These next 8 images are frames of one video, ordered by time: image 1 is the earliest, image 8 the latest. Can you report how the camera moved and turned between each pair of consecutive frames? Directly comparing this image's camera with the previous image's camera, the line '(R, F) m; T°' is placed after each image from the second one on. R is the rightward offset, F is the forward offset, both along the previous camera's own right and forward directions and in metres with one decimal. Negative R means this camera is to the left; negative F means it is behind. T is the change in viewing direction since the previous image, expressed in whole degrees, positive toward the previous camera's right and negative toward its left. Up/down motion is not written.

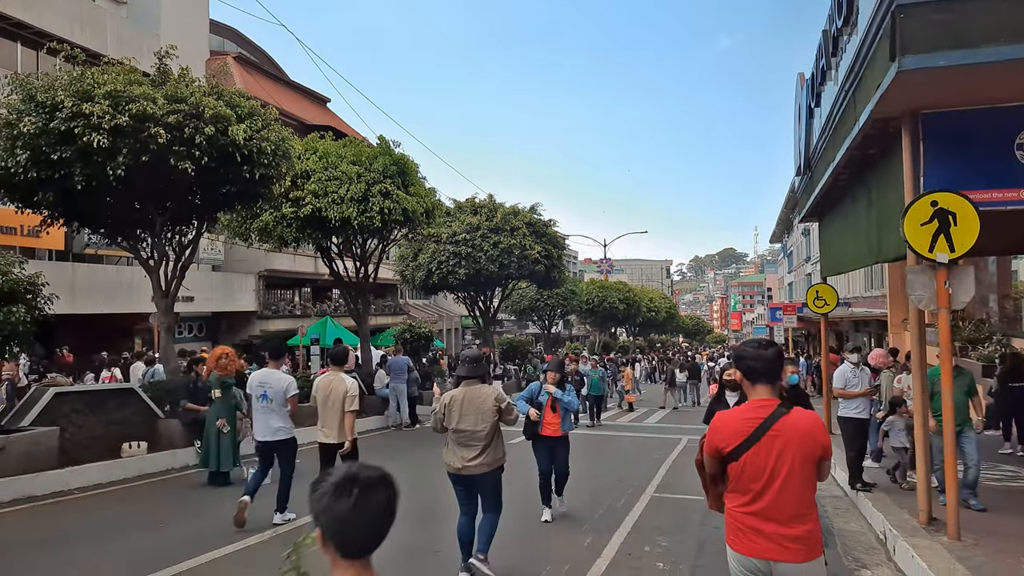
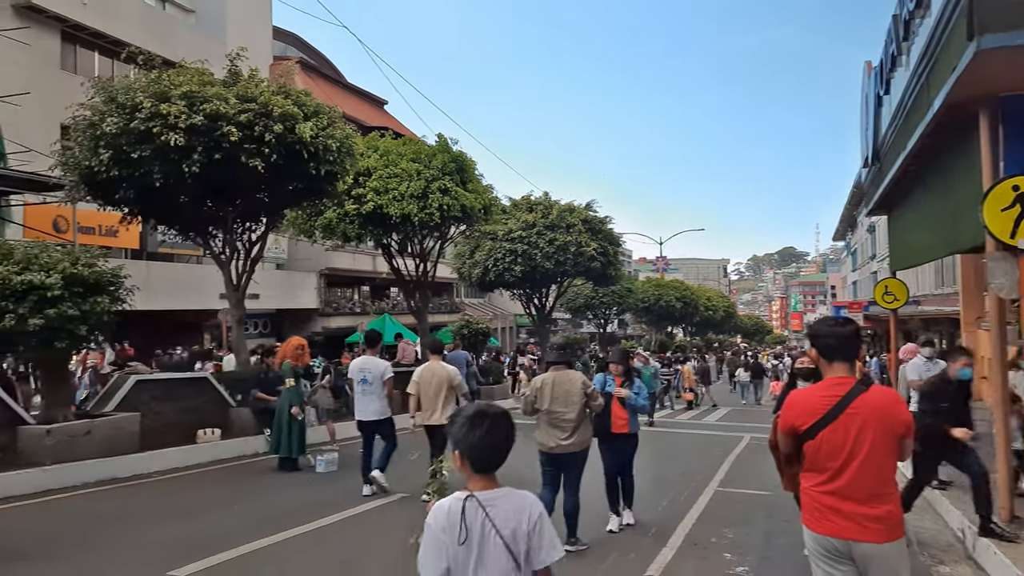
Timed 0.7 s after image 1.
(-0.1, -0.1) m; -4°
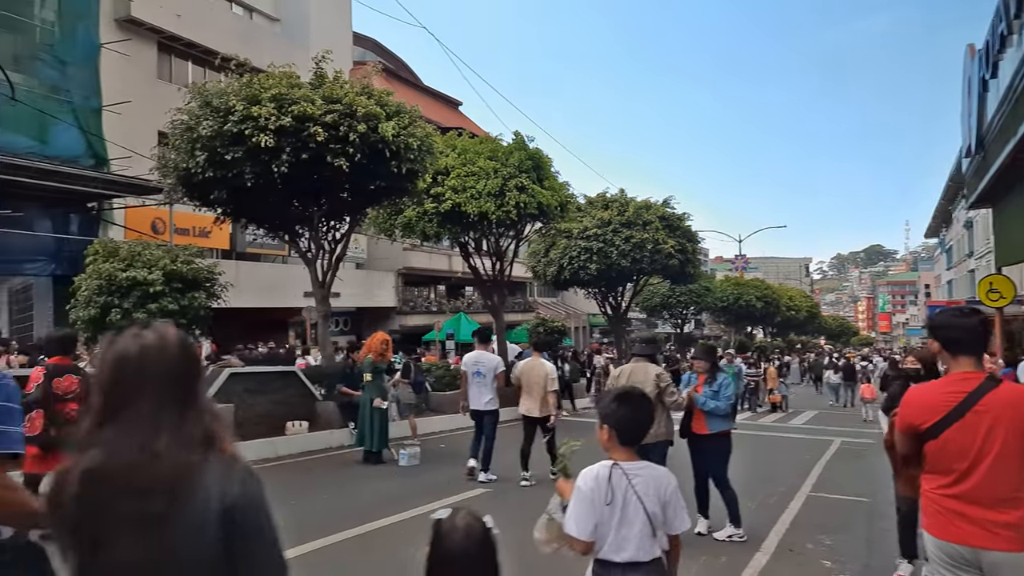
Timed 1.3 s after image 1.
(-0.1, +0.1) m; -6°
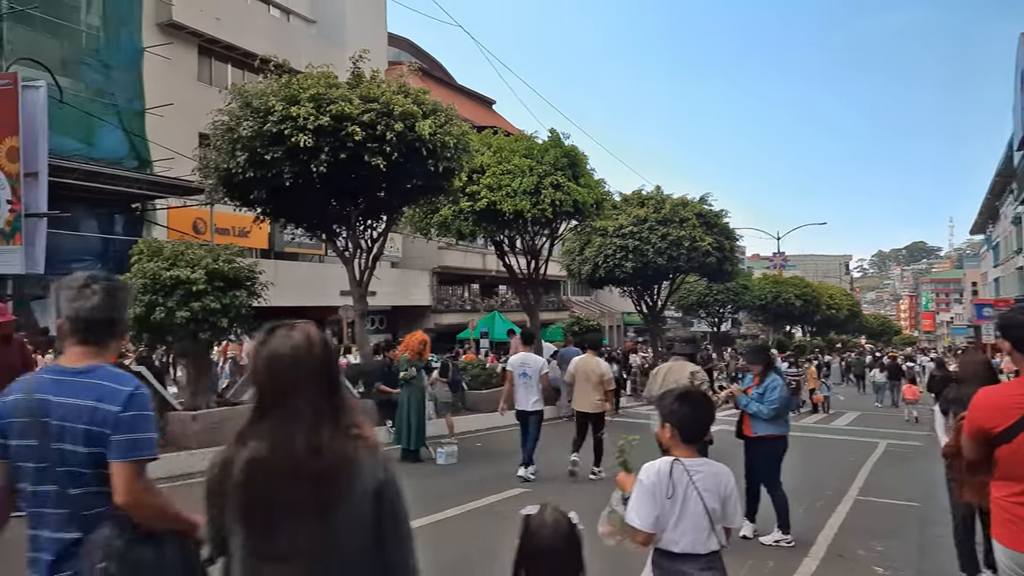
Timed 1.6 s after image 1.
(-0.1, +0.1) m; -3°
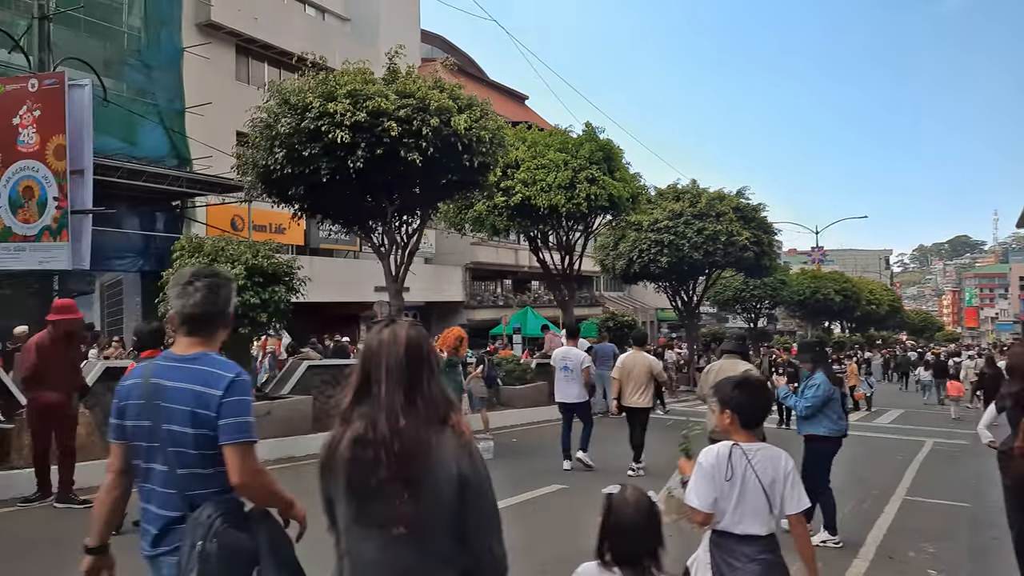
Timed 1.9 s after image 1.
(-0.1, +0.1) m; -3°
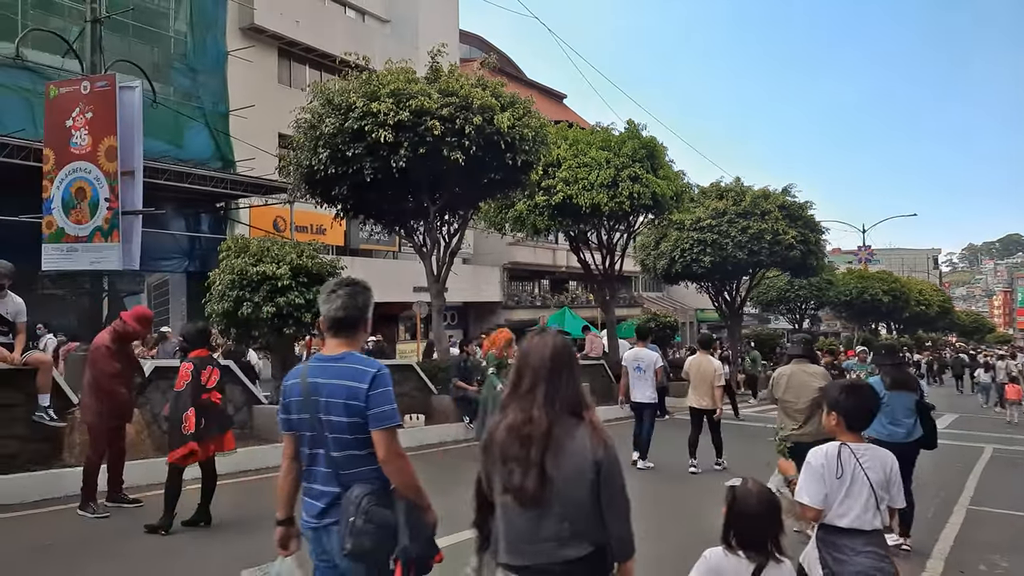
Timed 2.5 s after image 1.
(-0.1, +0.2) m; -3°
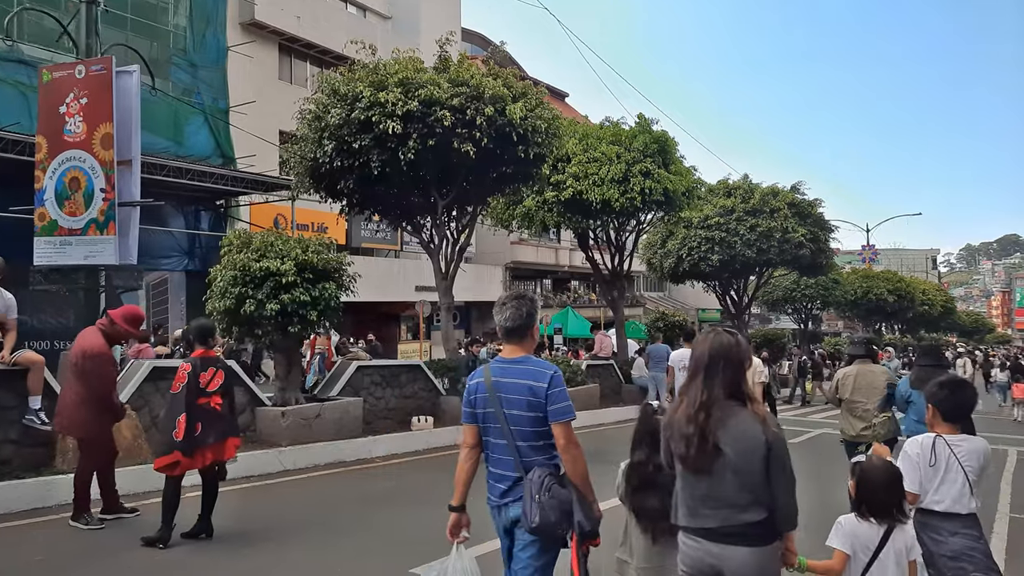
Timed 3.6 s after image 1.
(-0.2, +0.5) m; 0°
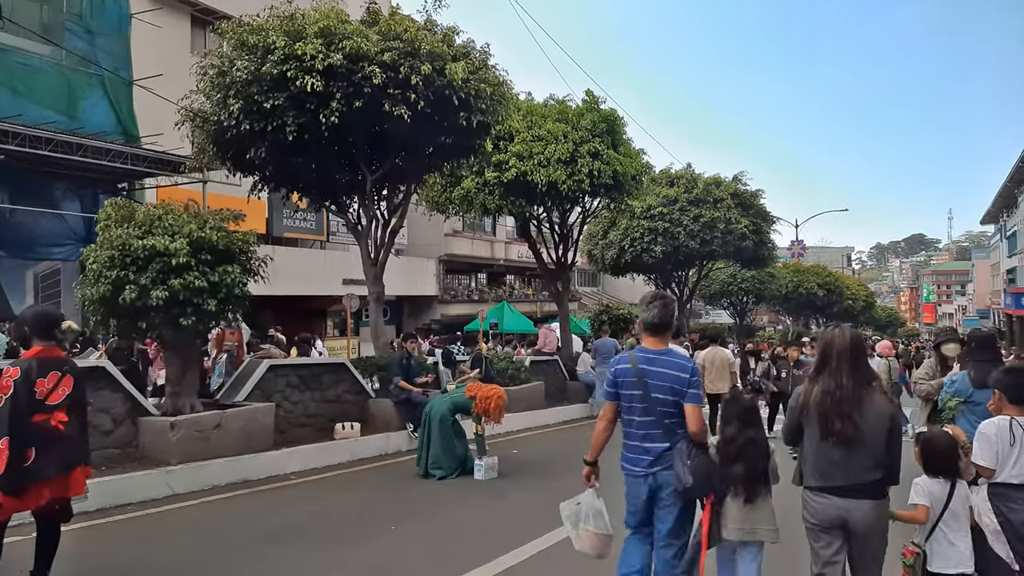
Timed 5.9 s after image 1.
(-0.1, +1.5) m; +5°
